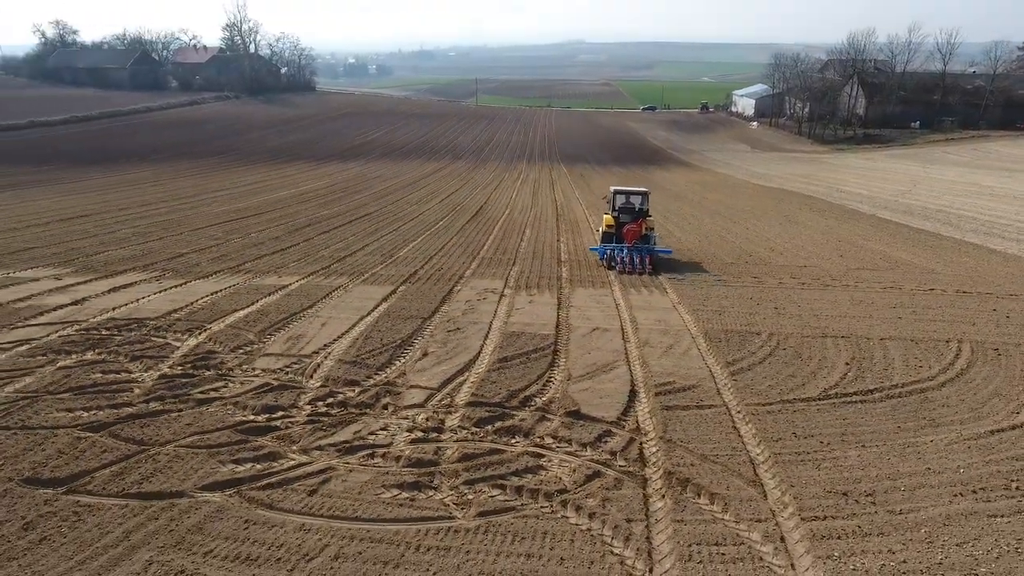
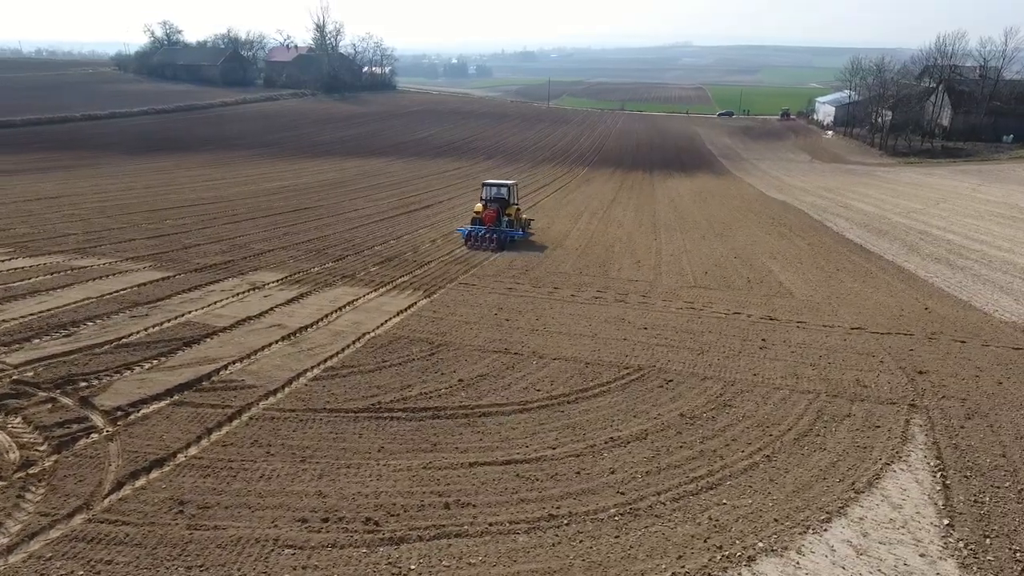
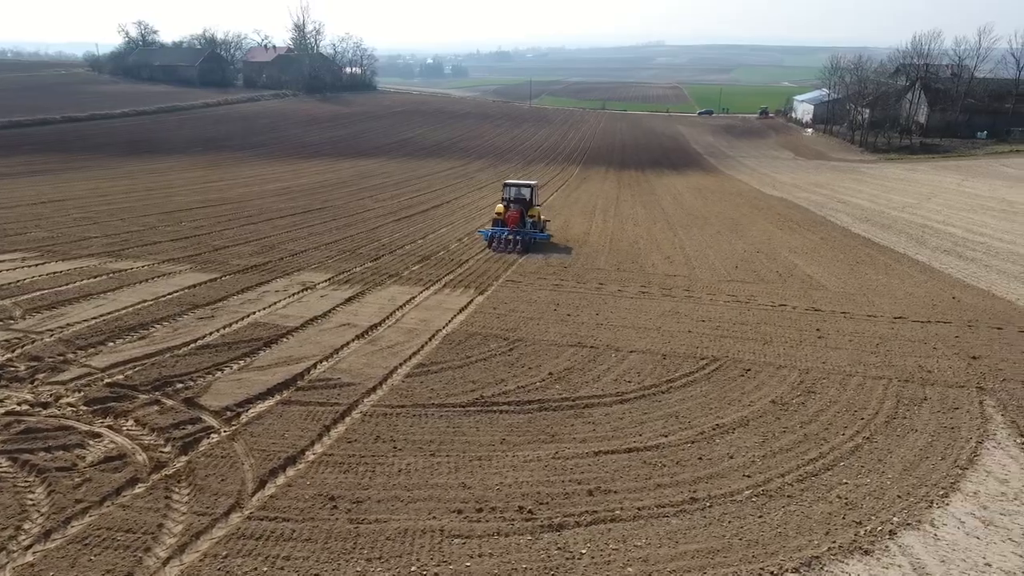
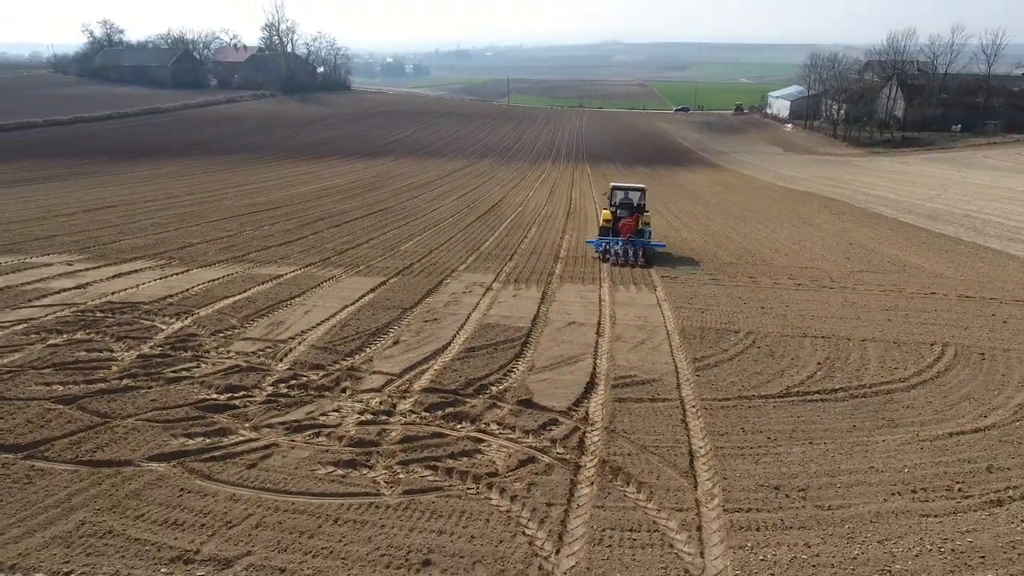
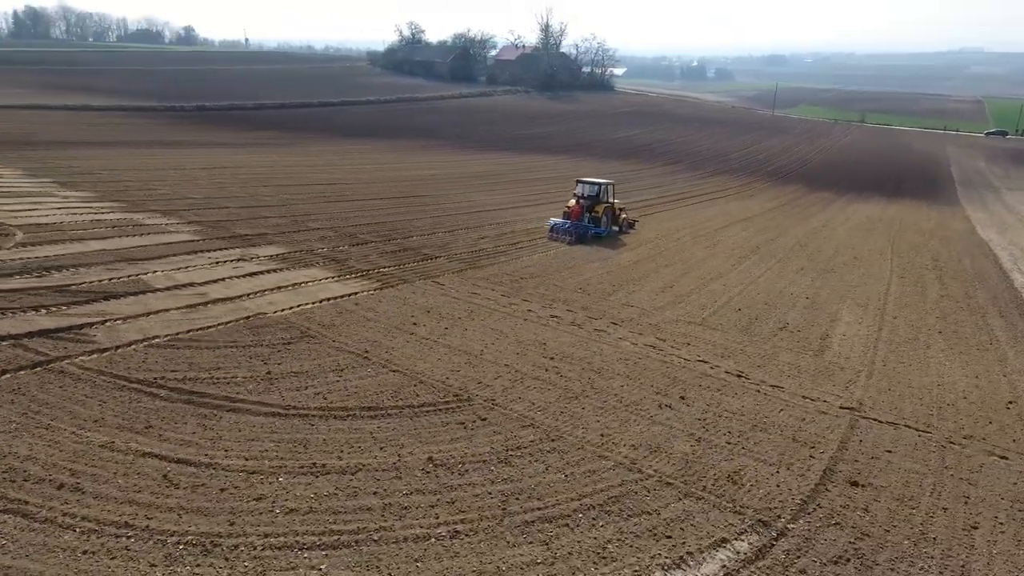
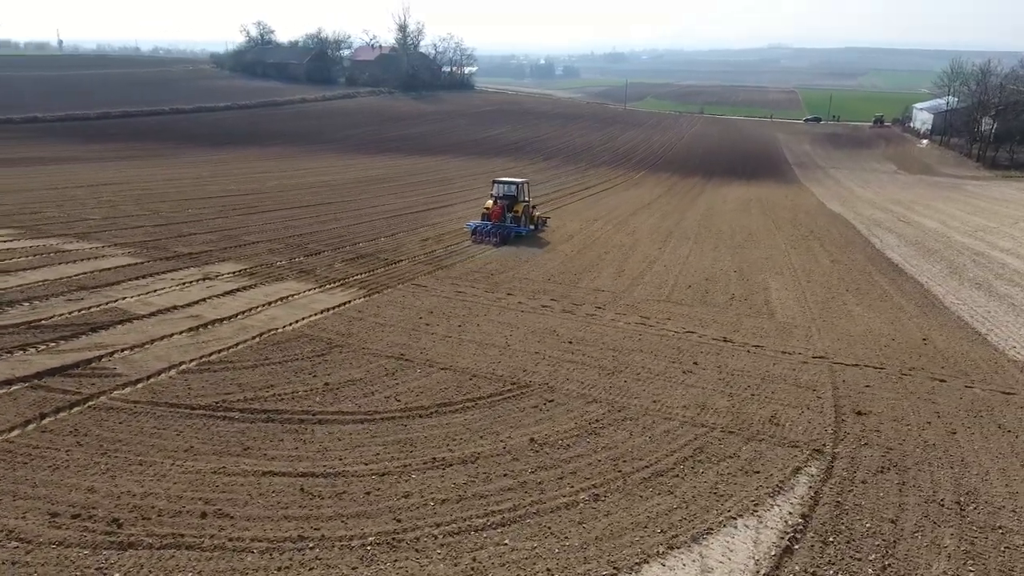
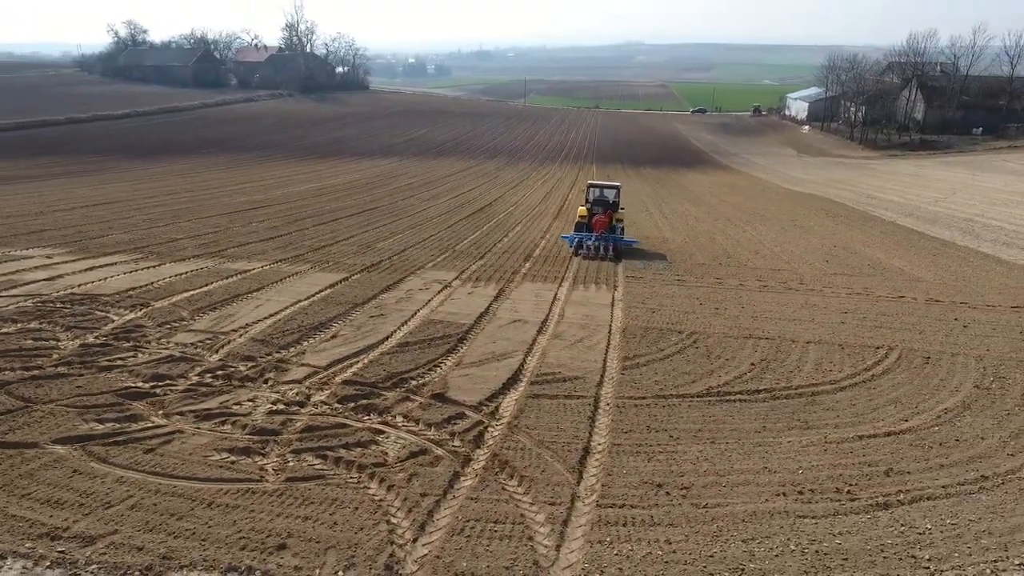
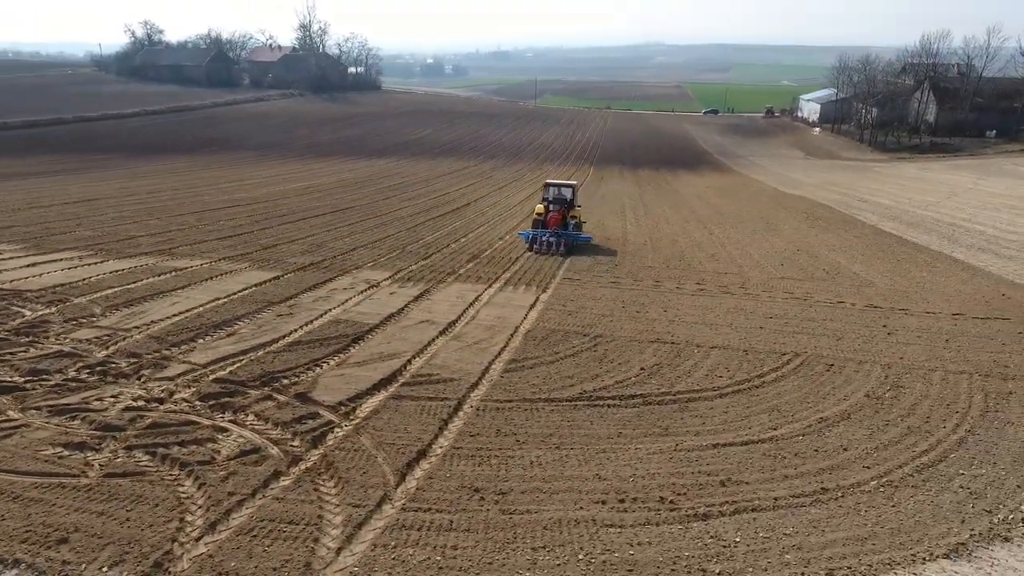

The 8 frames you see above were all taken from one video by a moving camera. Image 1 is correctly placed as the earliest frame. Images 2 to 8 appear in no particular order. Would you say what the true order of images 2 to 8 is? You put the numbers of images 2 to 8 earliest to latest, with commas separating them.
4, 7, 8, 3, 2, 6, 5
